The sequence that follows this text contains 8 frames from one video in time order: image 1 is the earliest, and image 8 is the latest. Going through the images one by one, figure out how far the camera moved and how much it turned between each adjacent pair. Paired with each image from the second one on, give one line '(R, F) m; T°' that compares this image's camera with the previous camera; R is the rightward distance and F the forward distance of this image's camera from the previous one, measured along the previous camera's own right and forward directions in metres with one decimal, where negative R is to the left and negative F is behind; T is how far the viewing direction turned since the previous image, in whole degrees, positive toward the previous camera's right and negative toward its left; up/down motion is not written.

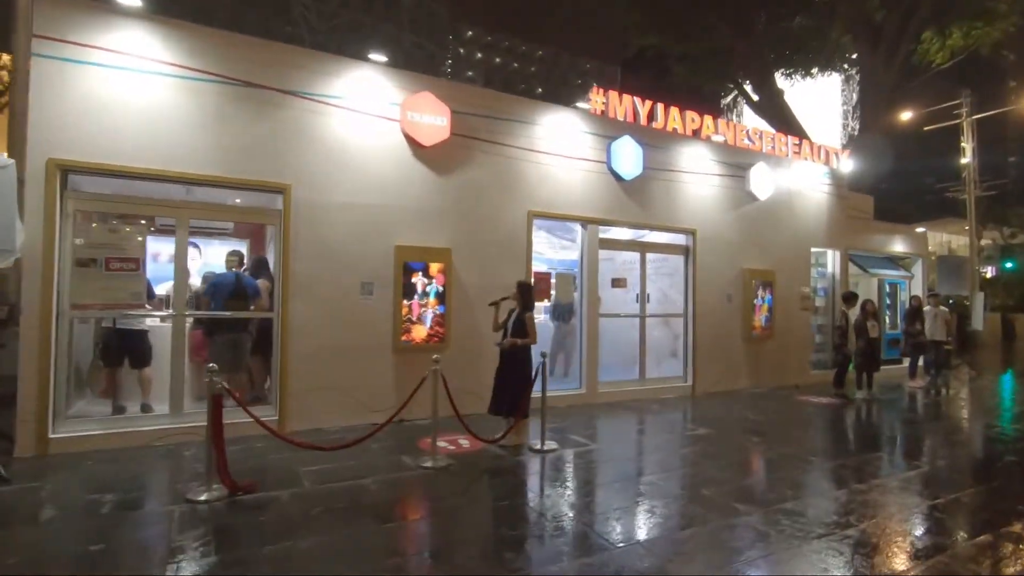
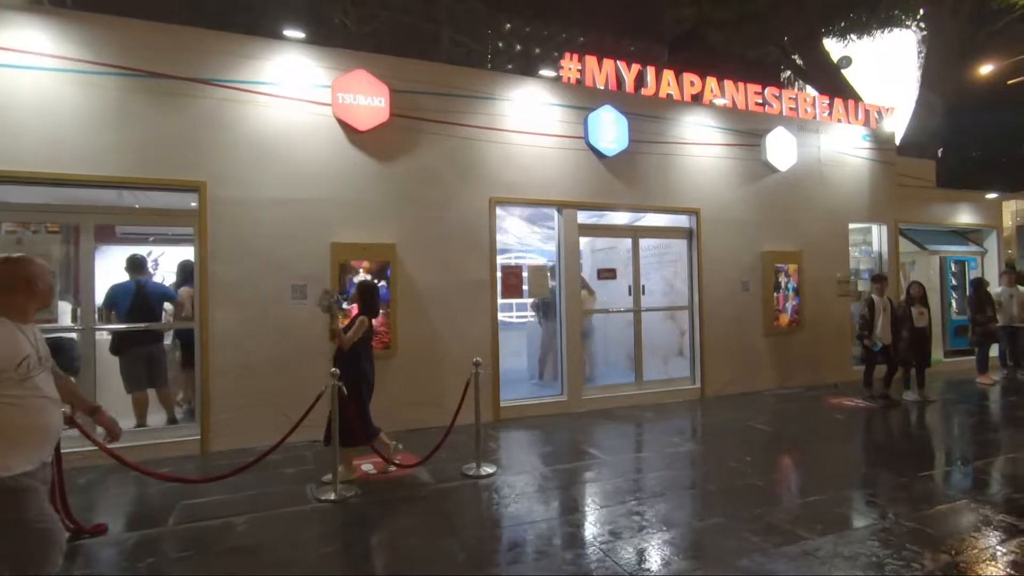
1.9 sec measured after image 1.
(+1.4, +1.1) m; -6°
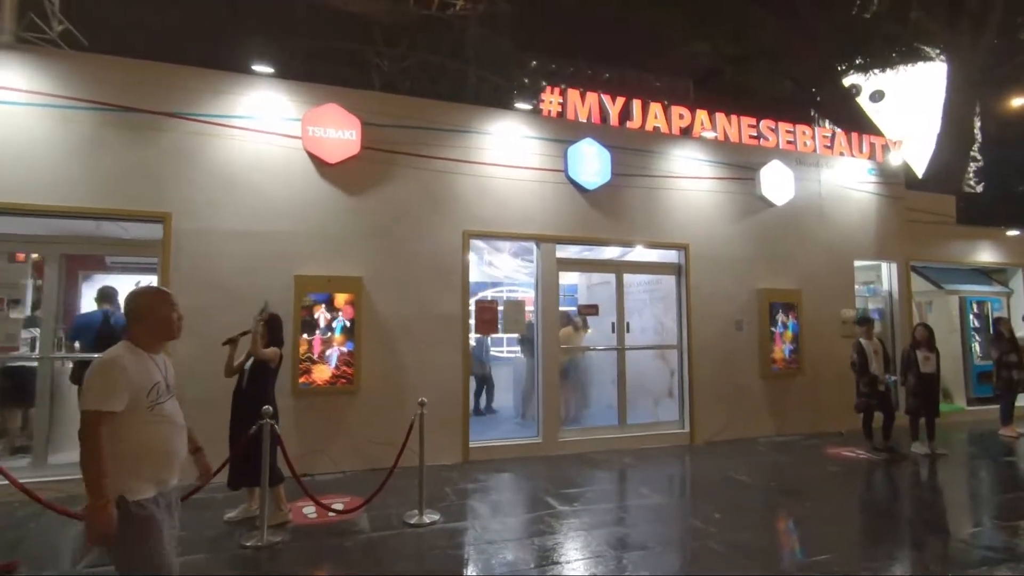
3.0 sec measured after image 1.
(+0.8, +0.3) m; -3°
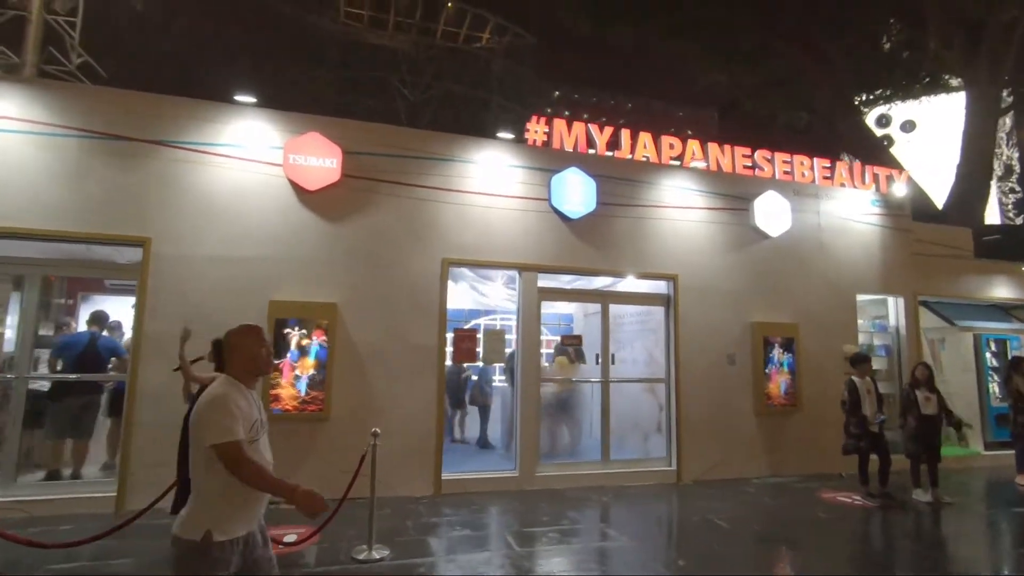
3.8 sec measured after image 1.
(+0.7, +0.1) m; -3°
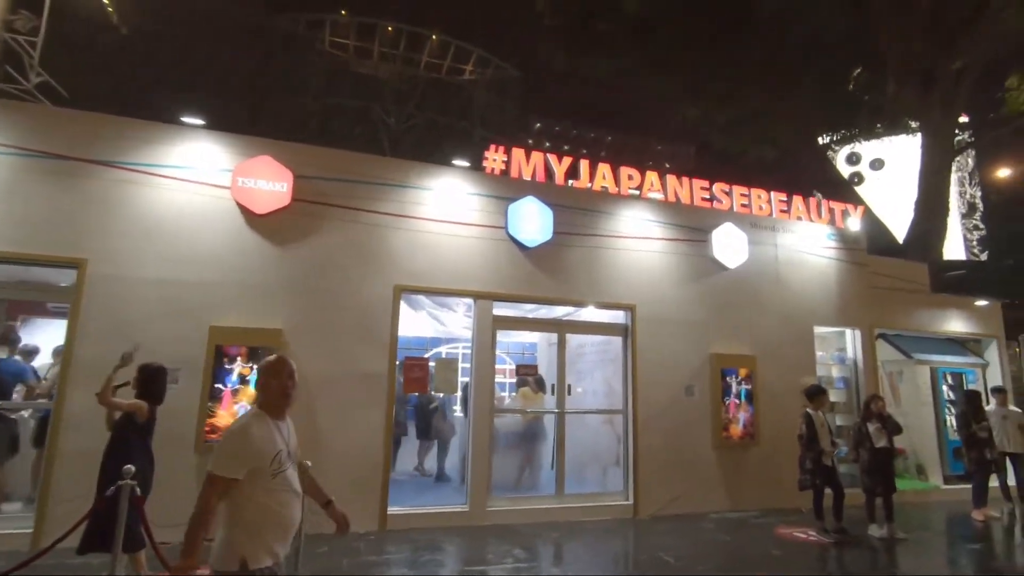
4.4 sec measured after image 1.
(+0.4, +0.1) m; +2°
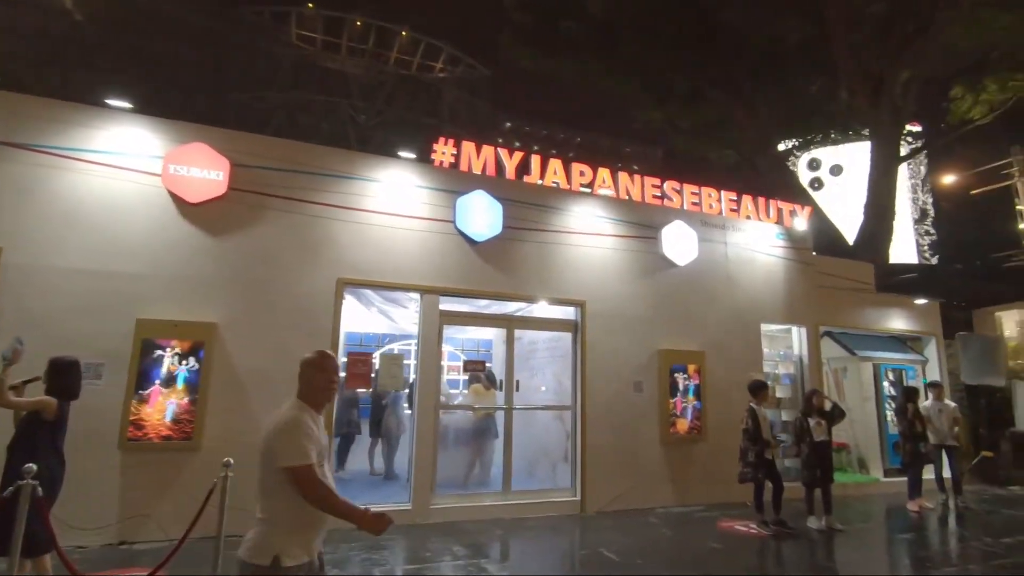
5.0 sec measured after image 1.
(+0.4, +0.1) m; +3°
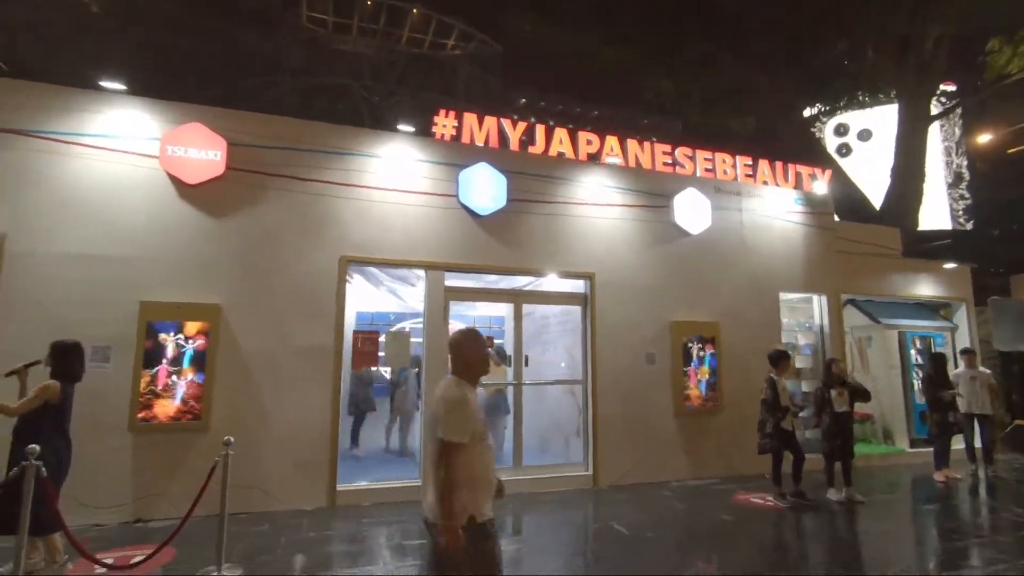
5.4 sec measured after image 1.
(+0.2, +0.2) m; -2°
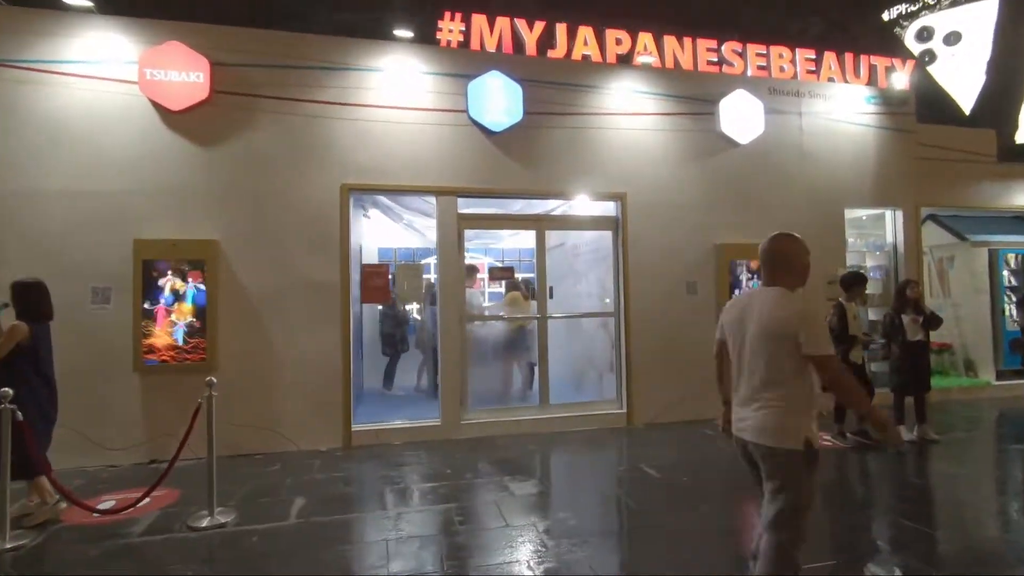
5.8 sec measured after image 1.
(+0.4, +0.7) m; -6°
